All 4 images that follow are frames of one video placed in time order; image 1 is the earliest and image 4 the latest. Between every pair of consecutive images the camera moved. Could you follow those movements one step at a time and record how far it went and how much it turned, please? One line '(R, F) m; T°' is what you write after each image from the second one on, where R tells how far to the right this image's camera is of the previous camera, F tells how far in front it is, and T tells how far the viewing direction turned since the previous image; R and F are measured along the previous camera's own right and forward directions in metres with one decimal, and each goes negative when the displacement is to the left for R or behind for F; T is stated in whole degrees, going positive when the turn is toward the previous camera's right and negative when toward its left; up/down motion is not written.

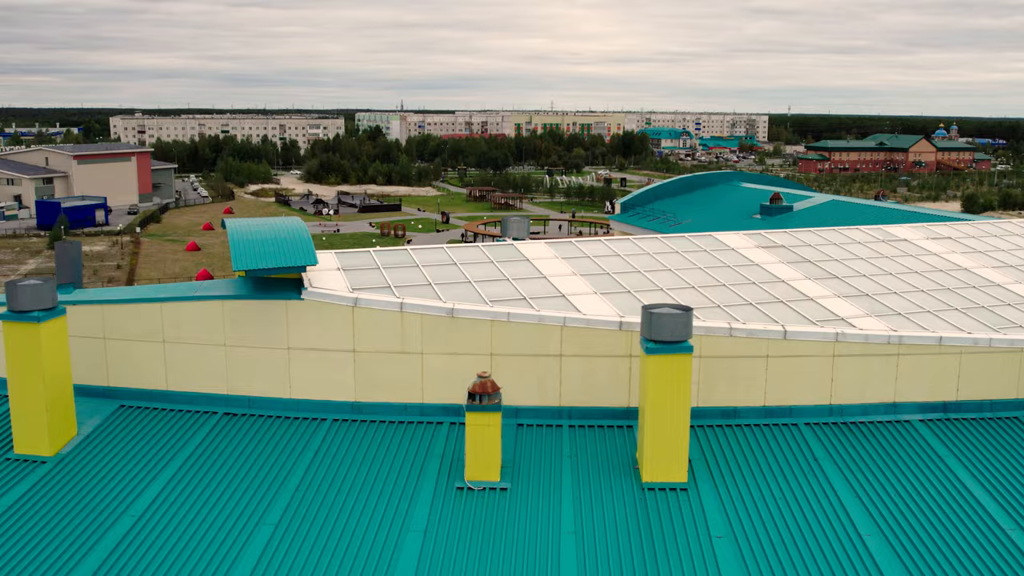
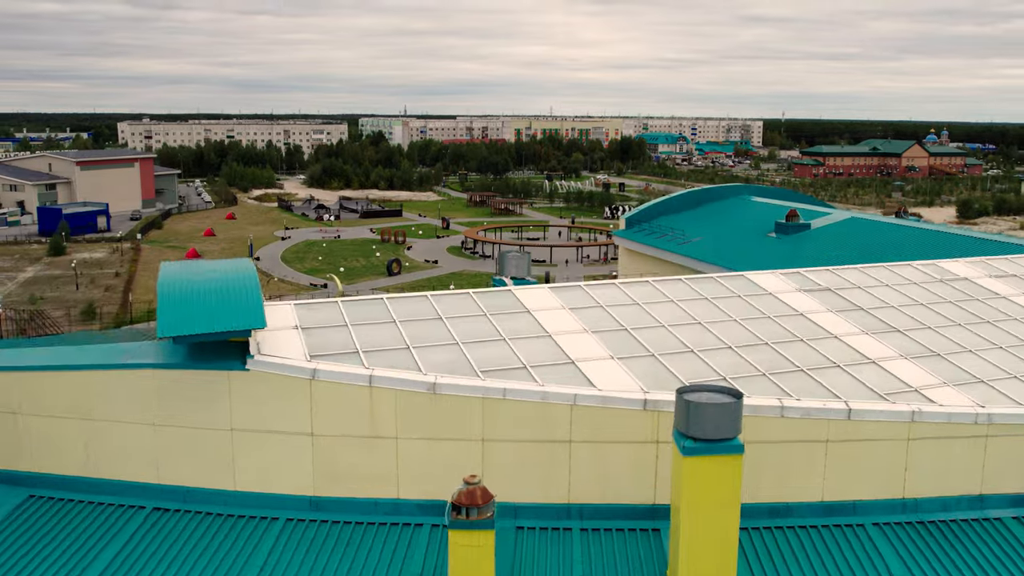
(0.0, +0.6) m; 0°
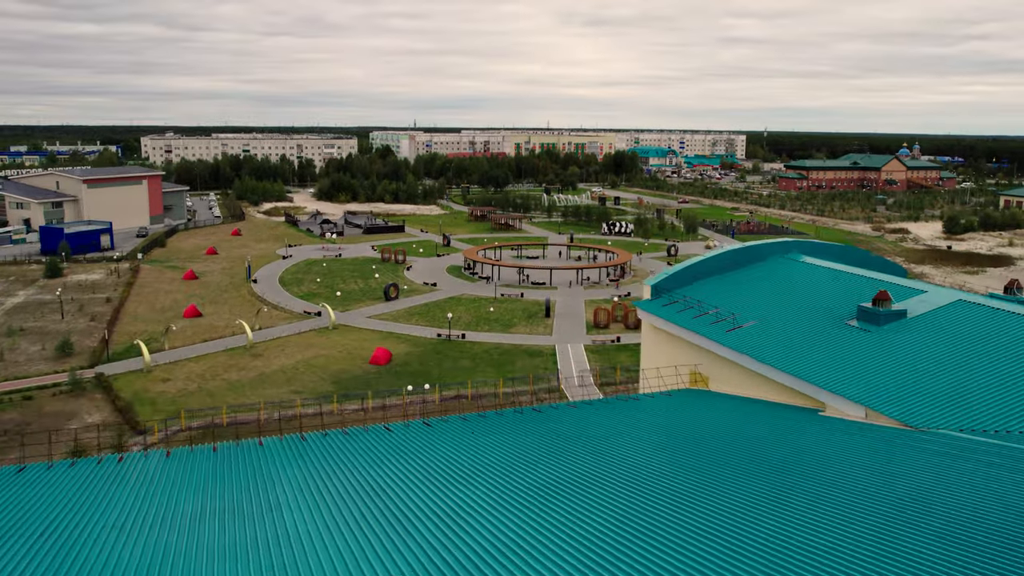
(0.0, +2.3) m; 0°
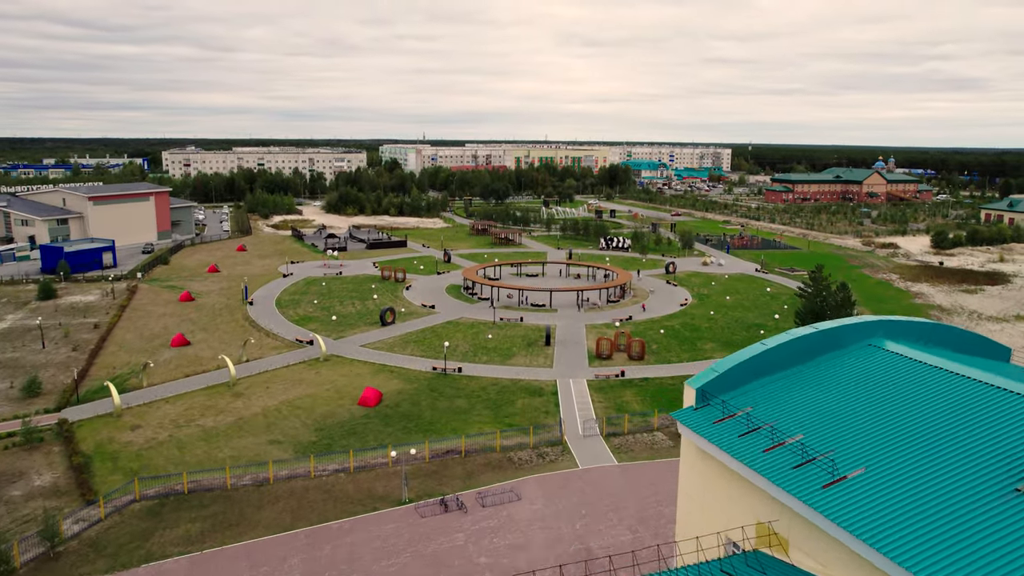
(0.0, +2.5) m; 0°
